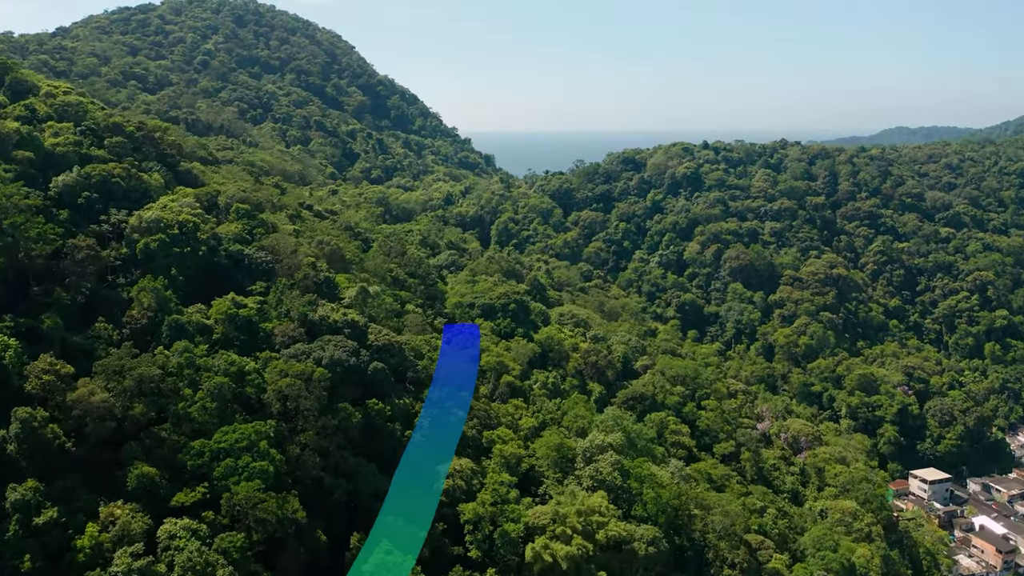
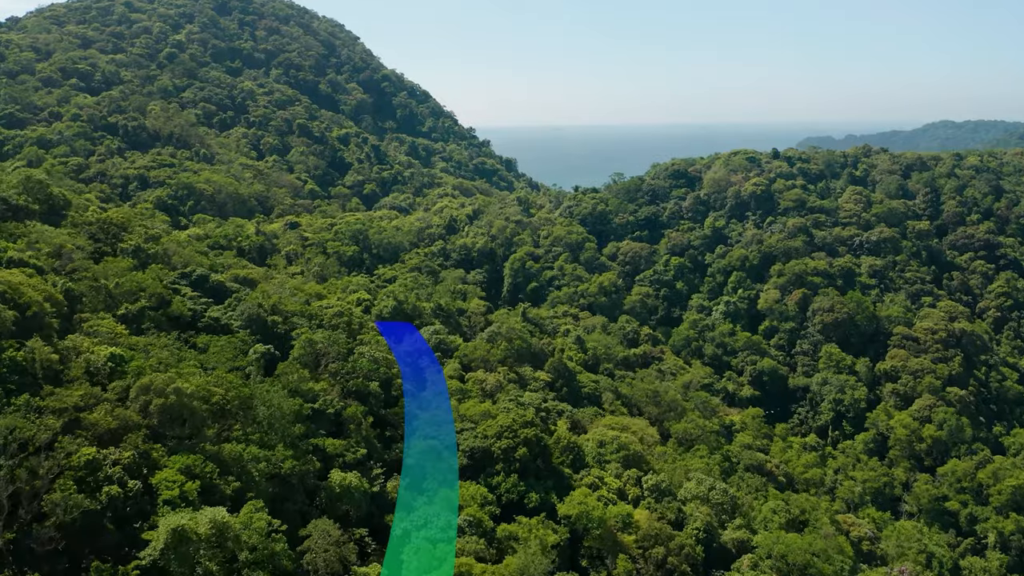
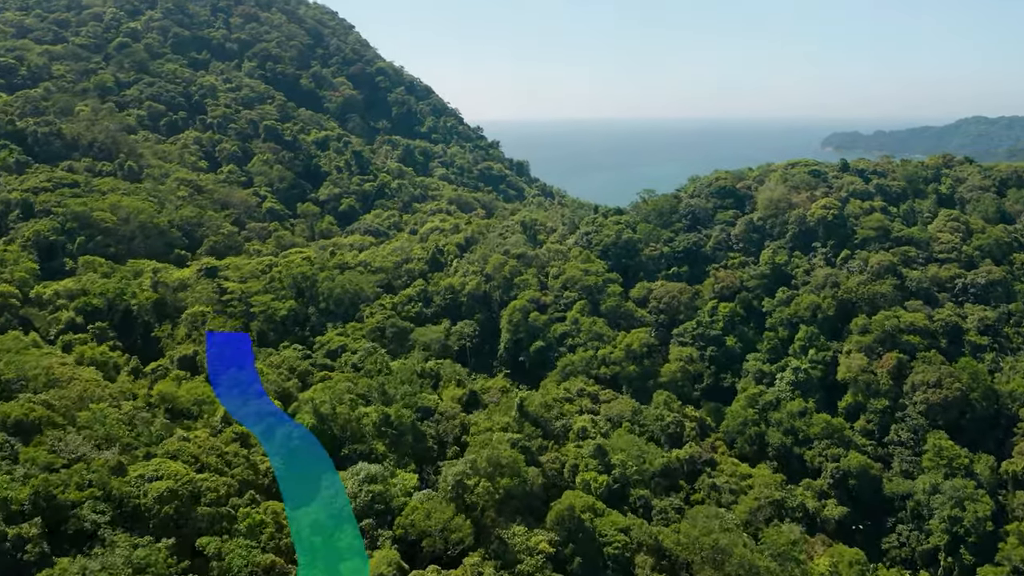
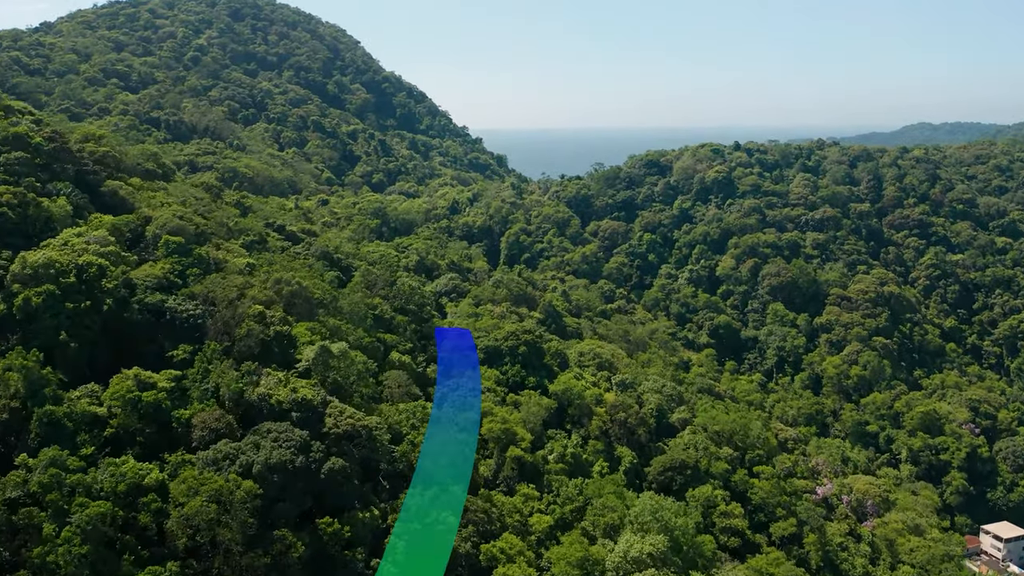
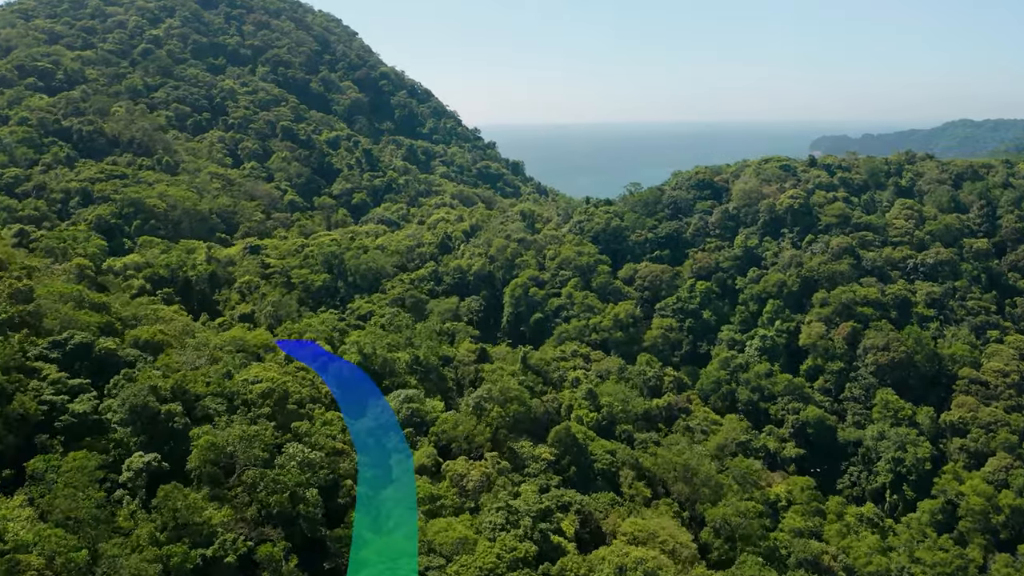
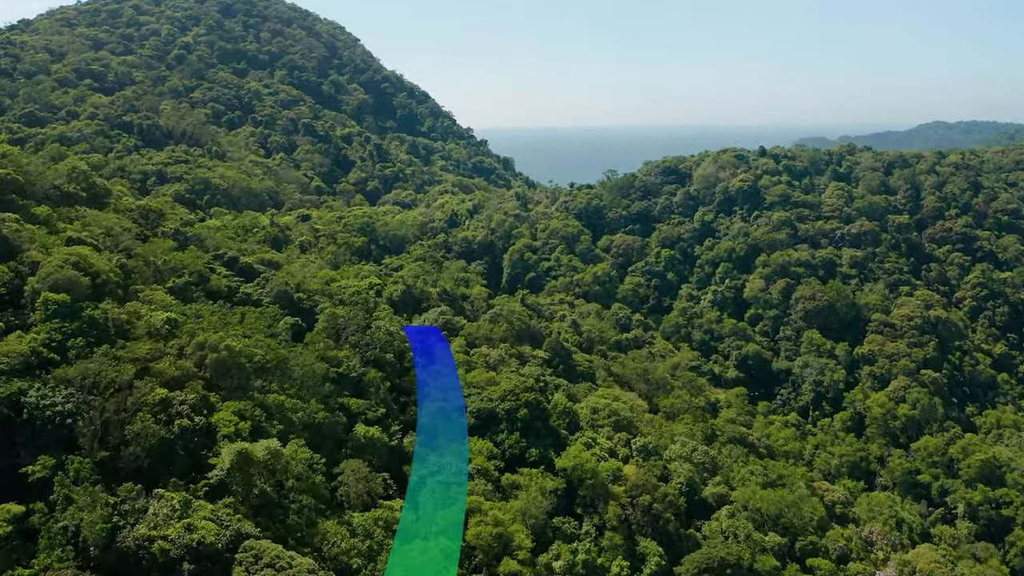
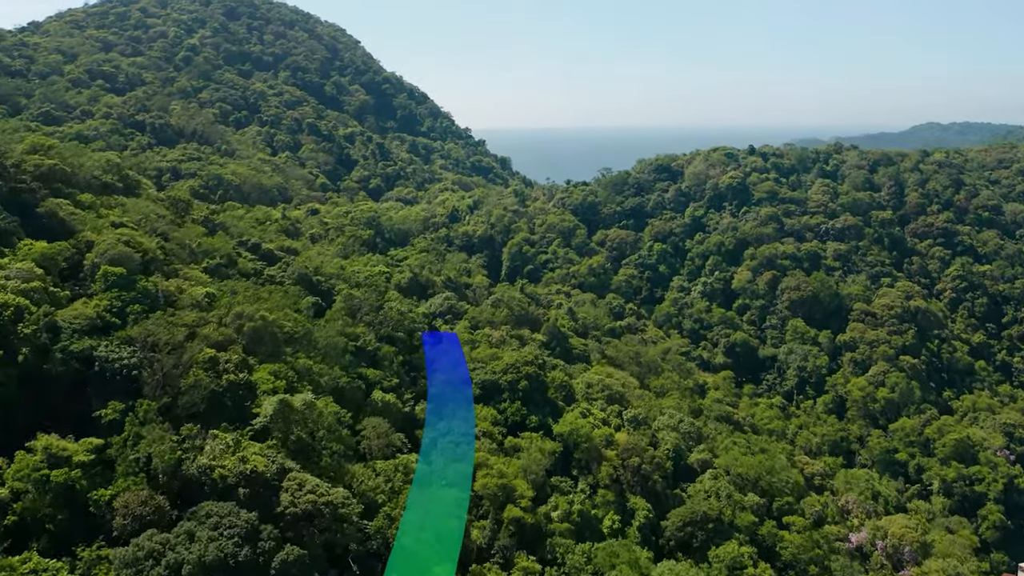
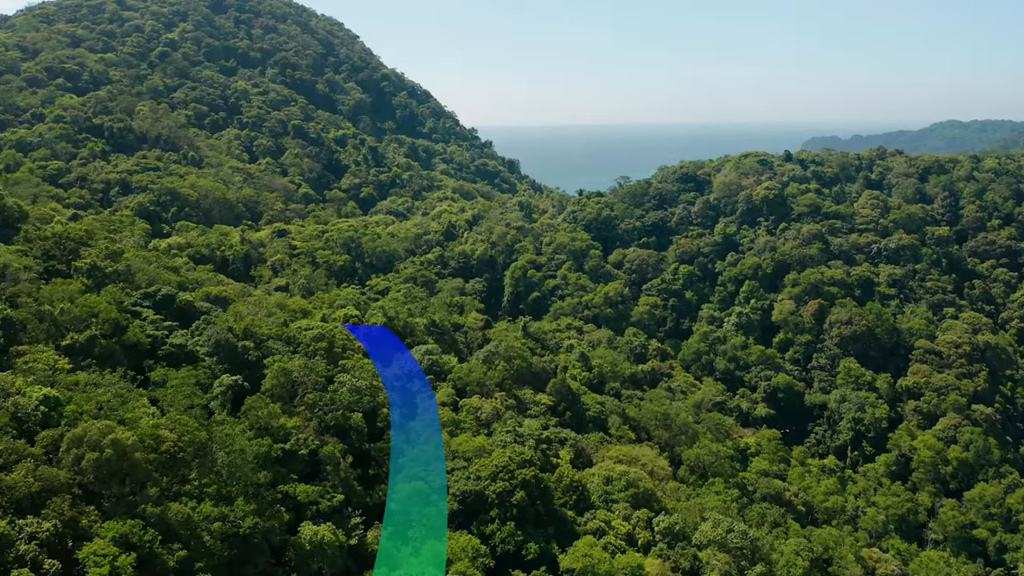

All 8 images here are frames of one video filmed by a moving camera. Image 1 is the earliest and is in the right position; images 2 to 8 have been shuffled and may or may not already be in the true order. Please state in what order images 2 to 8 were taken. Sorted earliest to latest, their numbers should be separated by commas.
4, 7, 6, 2, 8, 5, 3
